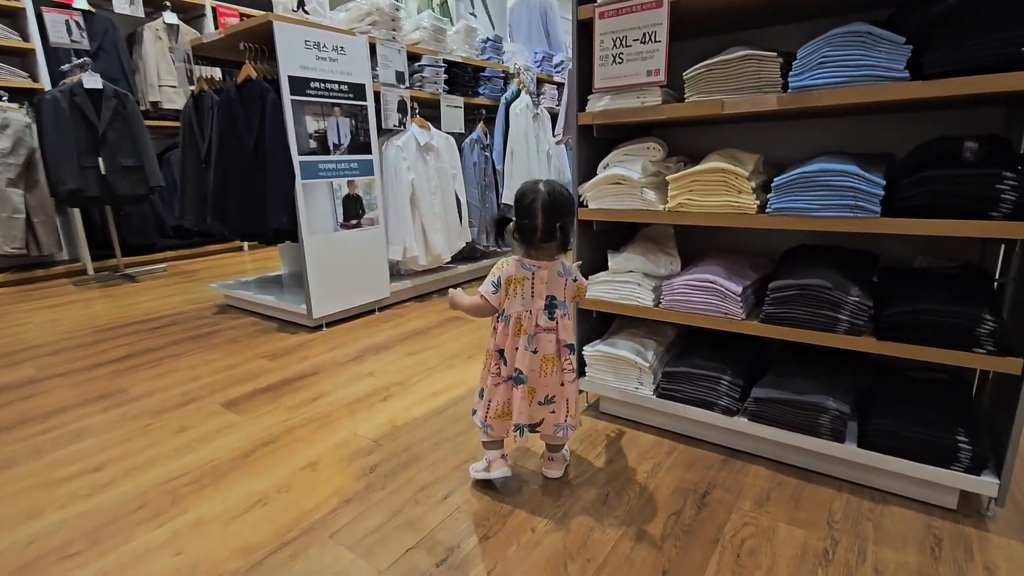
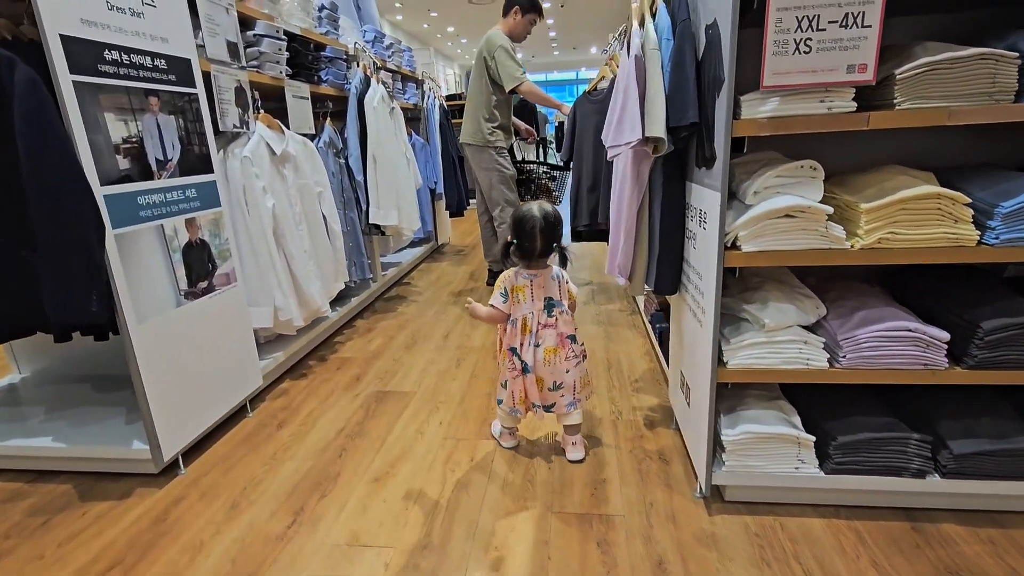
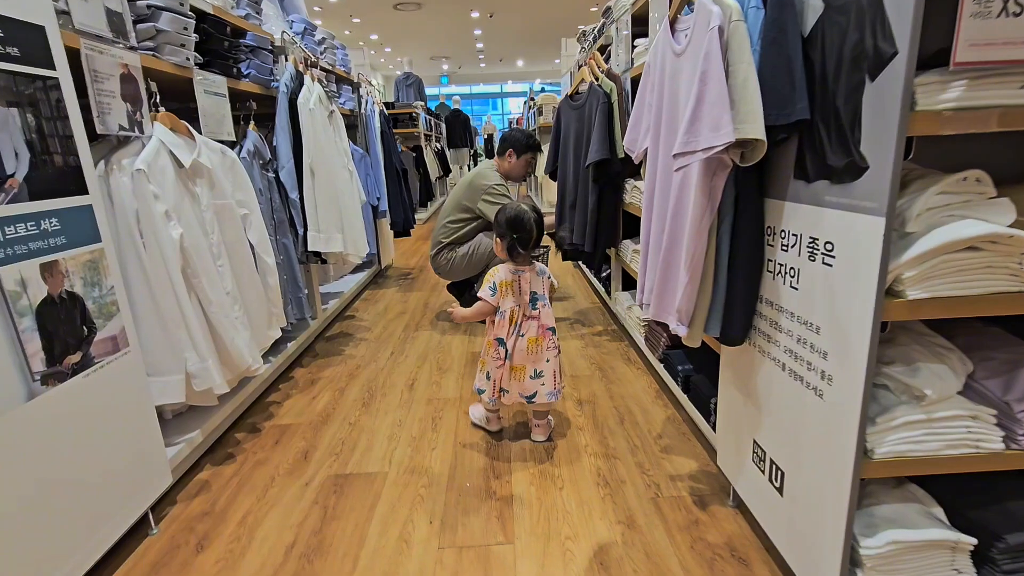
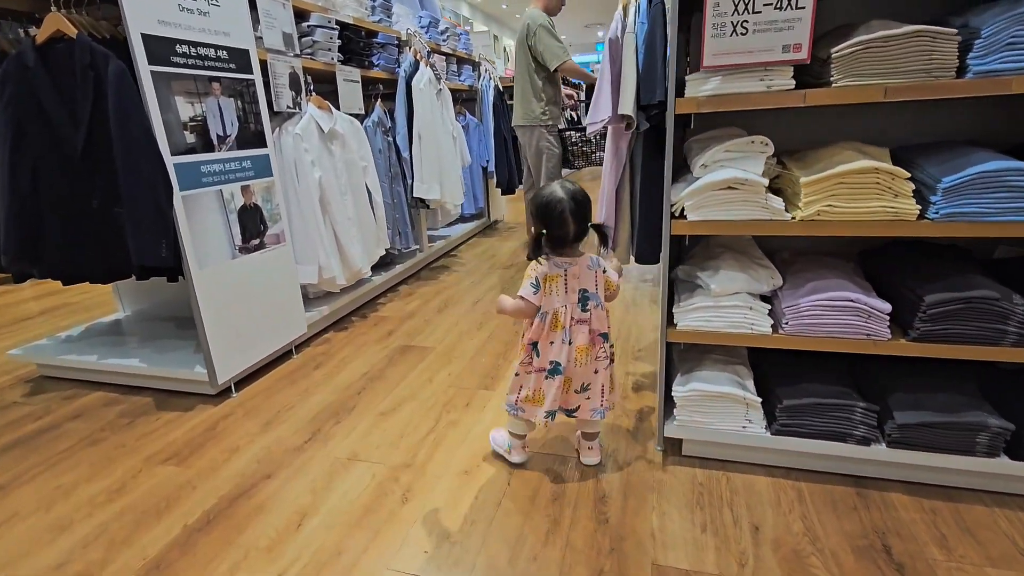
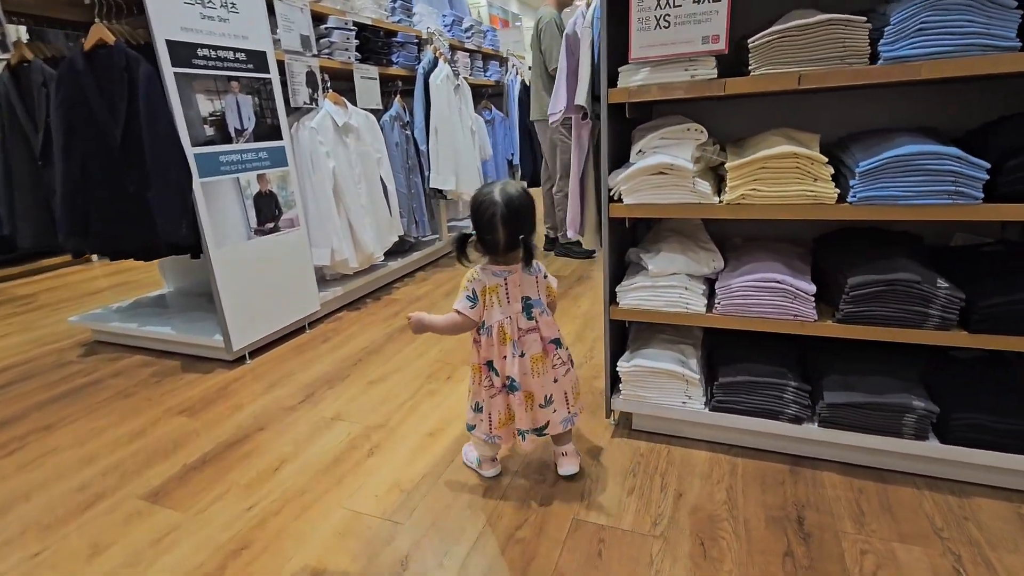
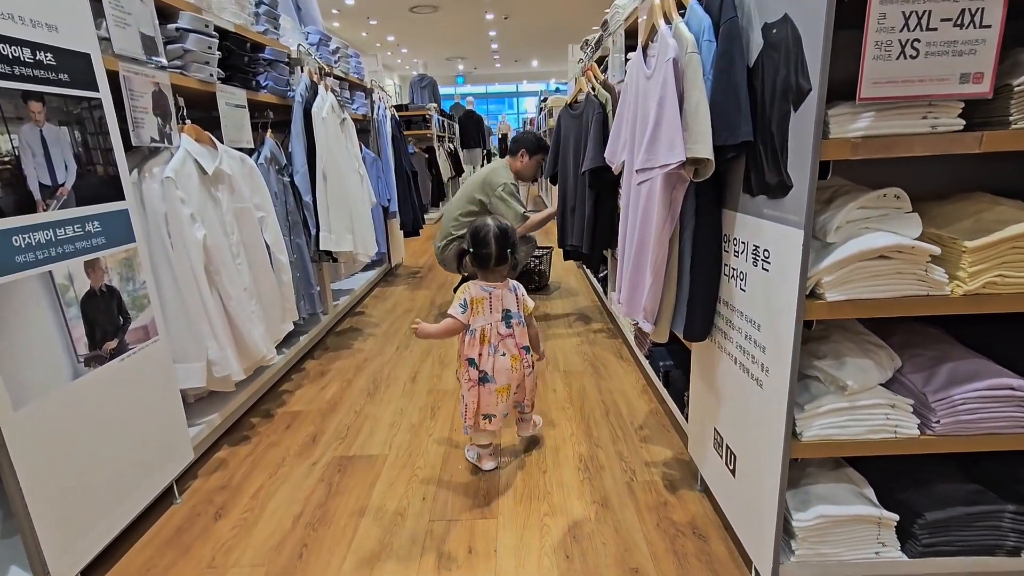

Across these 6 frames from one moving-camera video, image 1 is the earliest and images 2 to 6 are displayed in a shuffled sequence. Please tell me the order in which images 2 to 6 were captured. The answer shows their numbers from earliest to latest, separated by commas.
5, 4, 2, 6, 3
